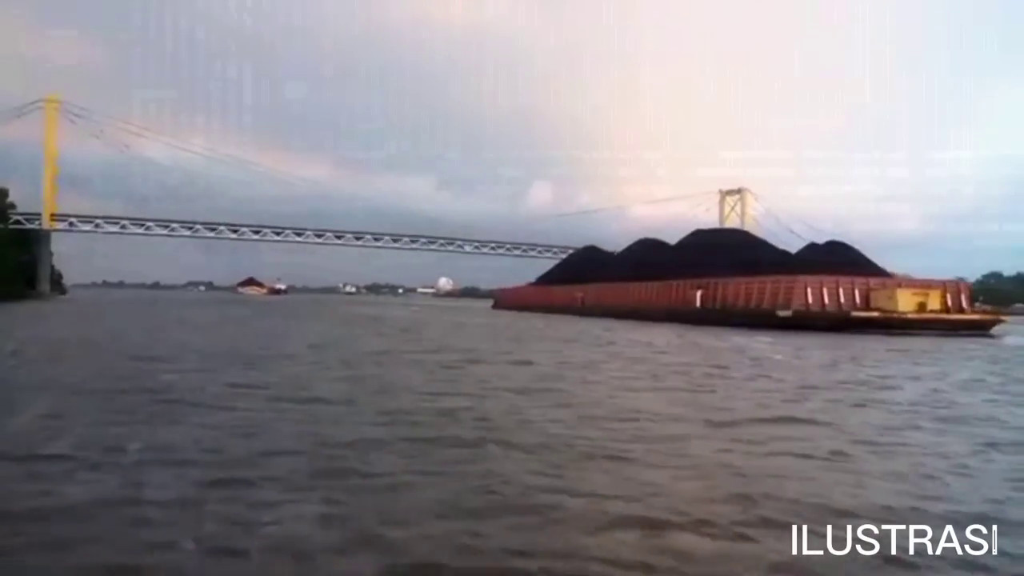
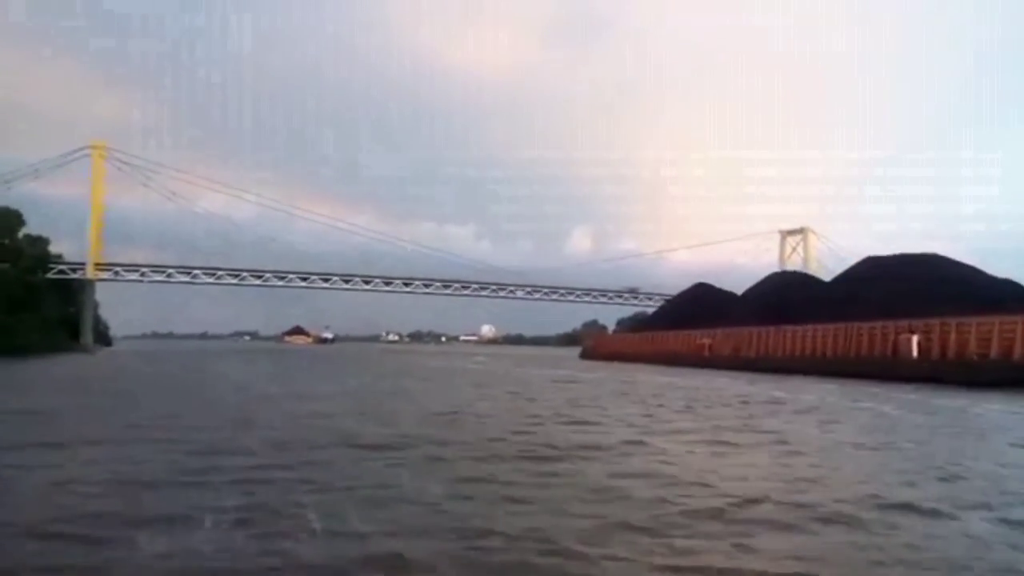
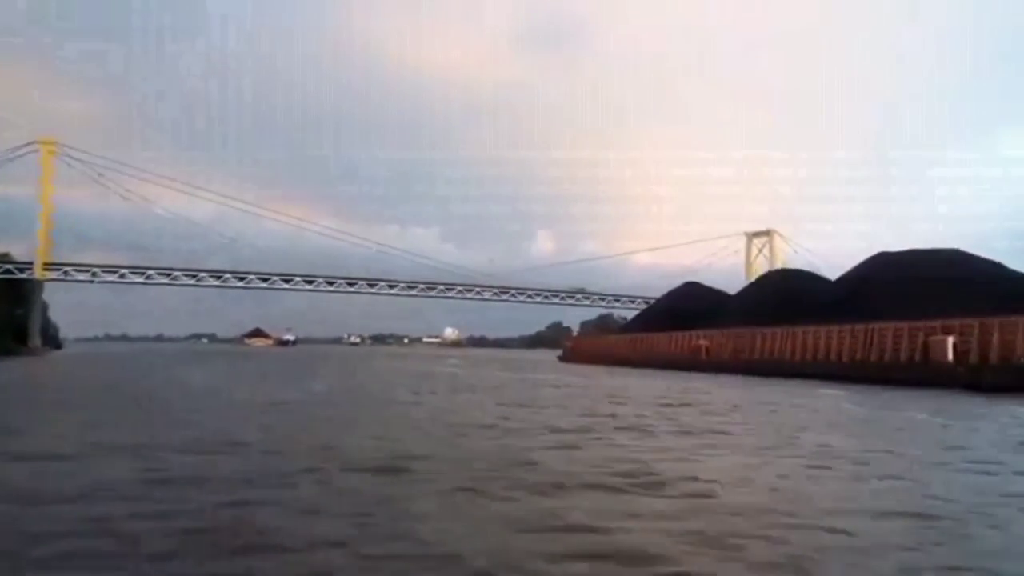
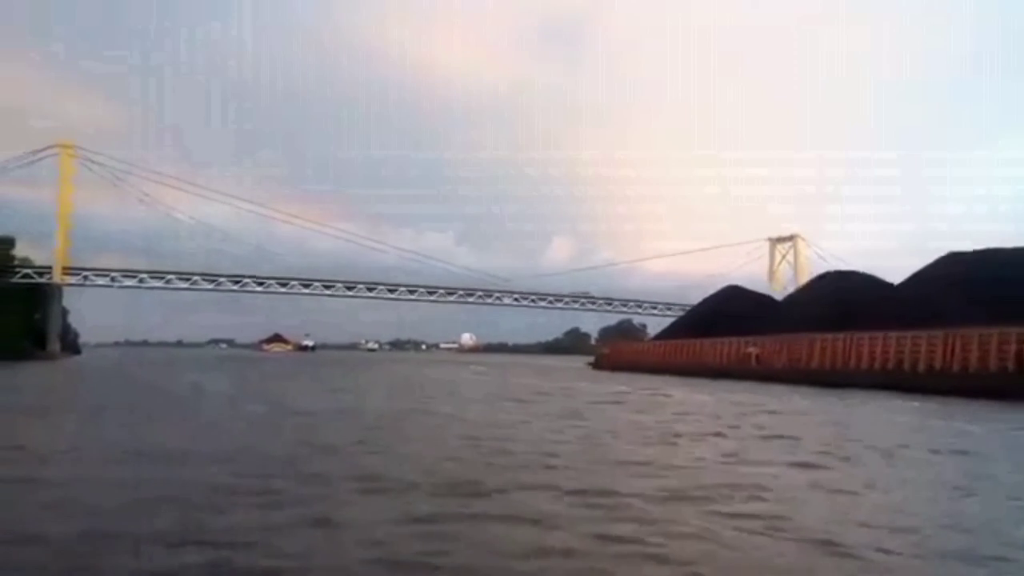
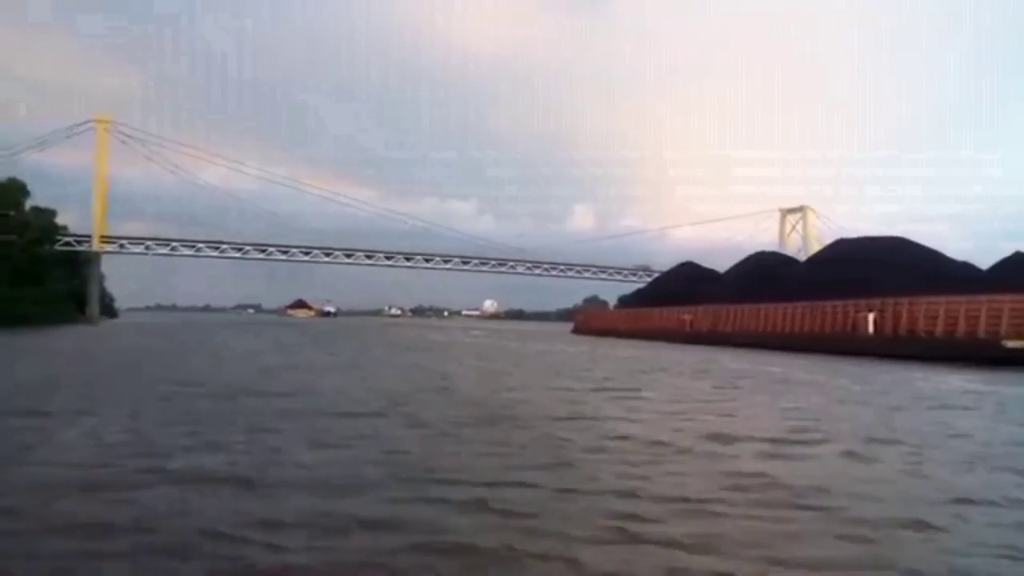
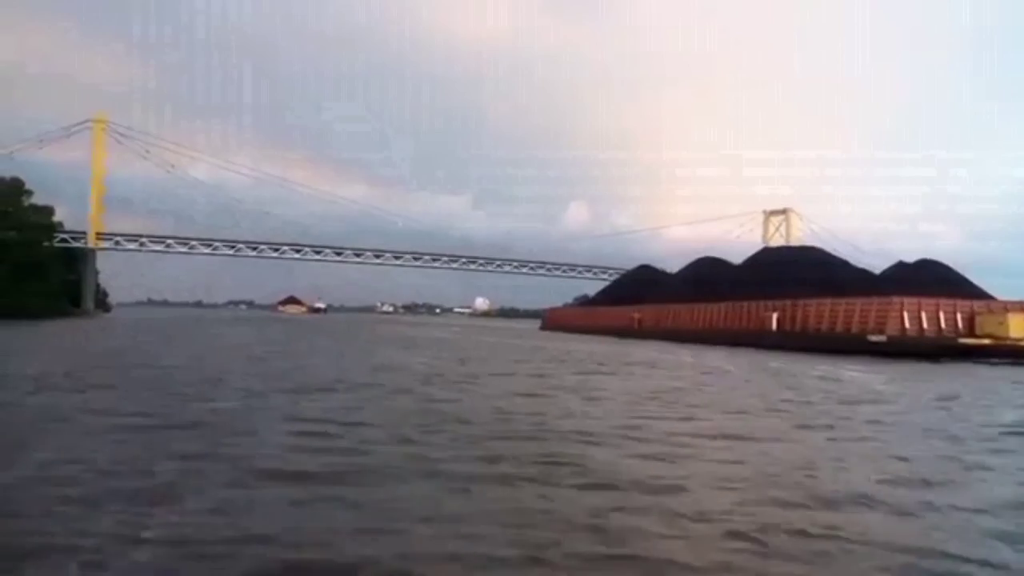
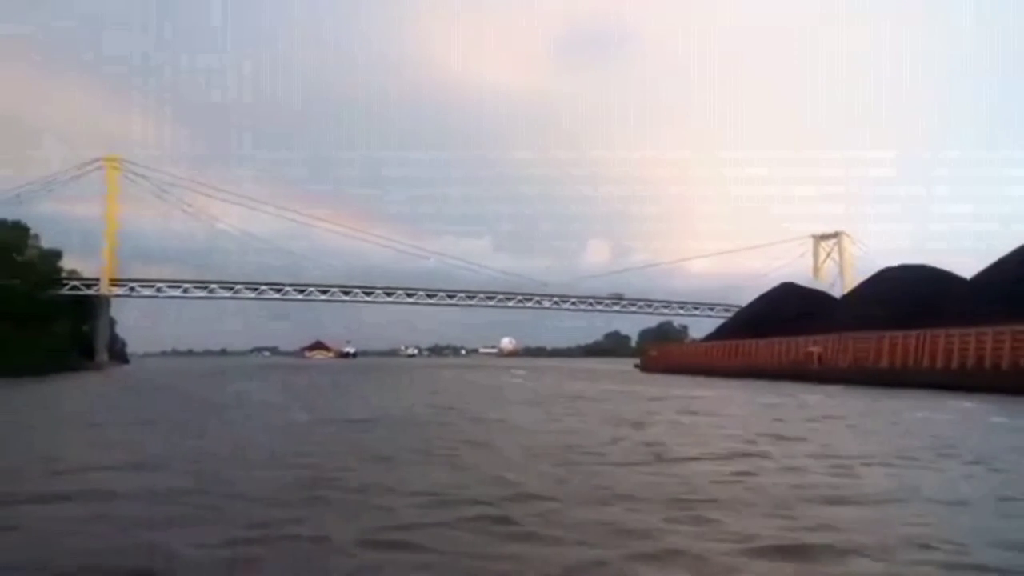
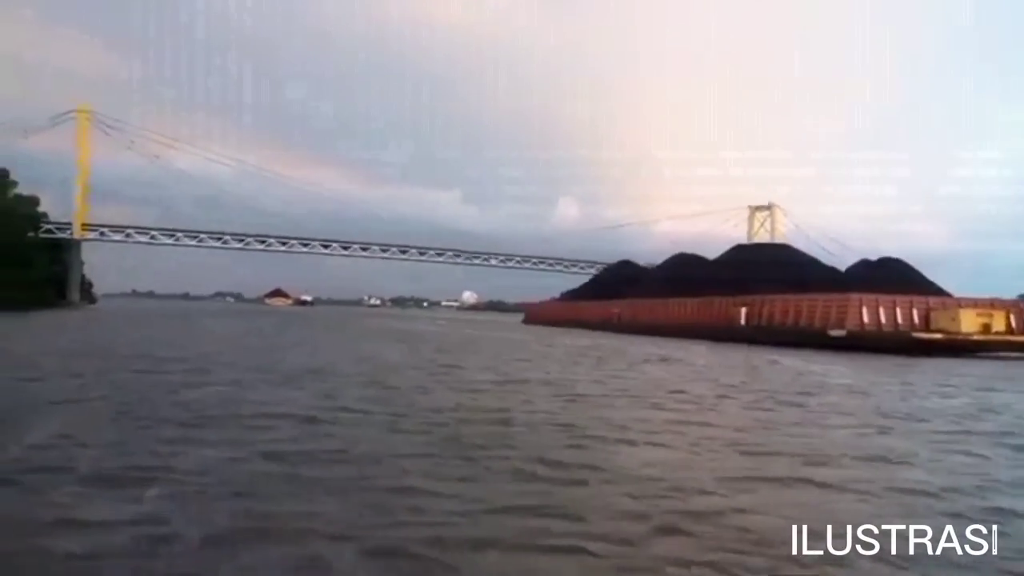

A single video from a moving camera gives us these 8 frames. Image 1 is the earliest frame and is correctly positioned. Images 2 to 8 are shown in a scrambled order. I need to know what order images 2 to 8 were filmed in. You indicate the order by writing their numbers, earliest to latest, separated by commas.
8, 6, 5, 2, 3, 4, 7
